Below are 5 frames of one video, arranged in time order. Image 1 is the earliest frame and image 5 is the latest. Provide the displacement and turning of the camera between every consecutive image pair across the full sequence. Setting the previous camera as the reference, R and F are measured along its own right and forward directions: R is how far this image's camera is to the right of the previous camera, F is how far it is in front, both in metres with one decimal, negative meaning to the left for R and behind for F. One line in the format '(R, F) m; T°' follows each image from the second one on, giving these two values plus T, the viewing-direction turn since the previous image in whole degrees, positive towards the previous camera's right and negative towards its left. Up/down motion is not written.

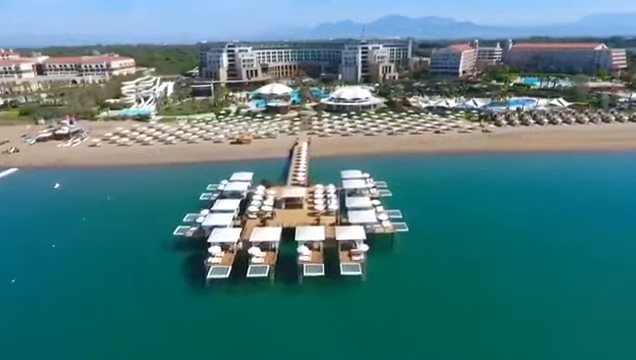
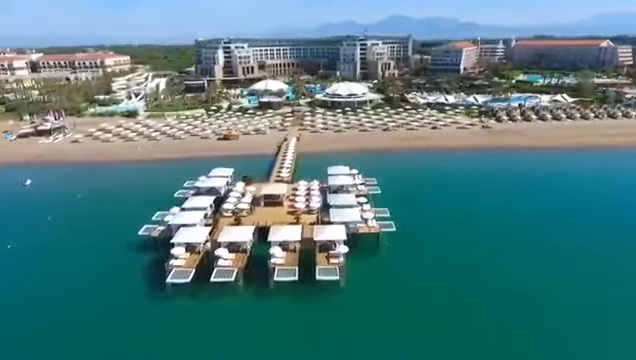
(+1.8, +3.9) m; 0°
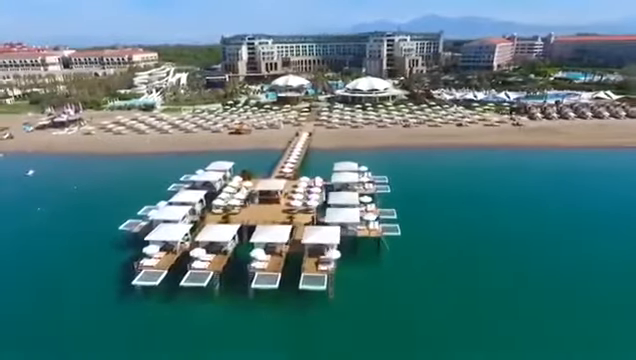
(+2.3, +4.2) m; -4°
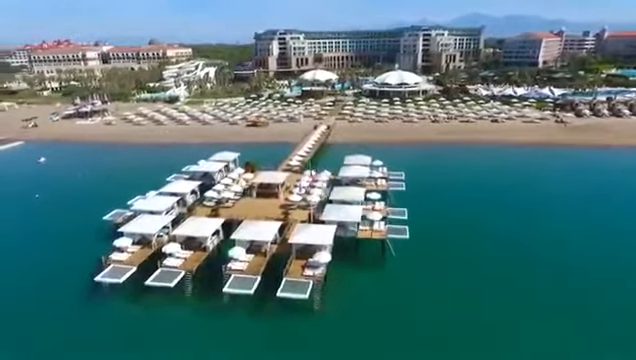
(+2.2, +4.1) m; -5°
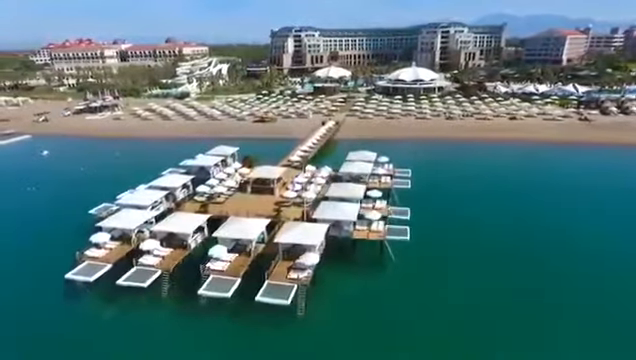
(+1.2, +2.2) m; -2°
